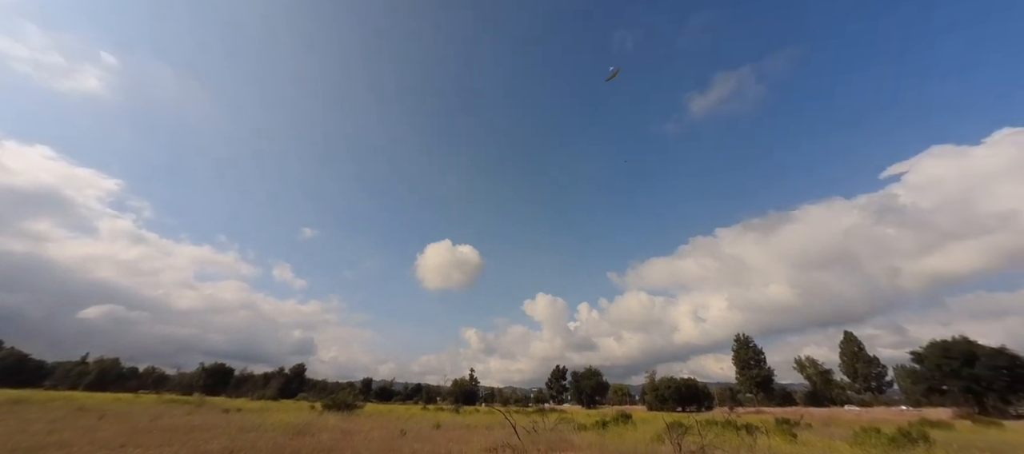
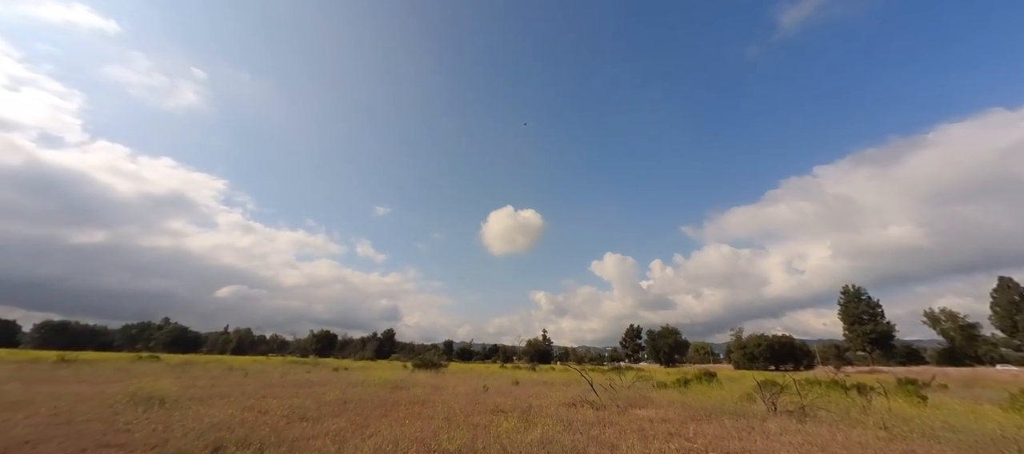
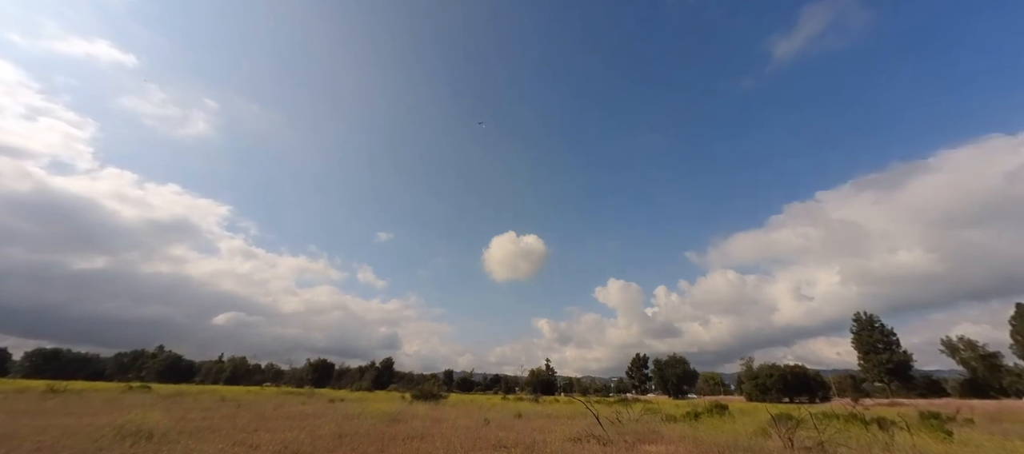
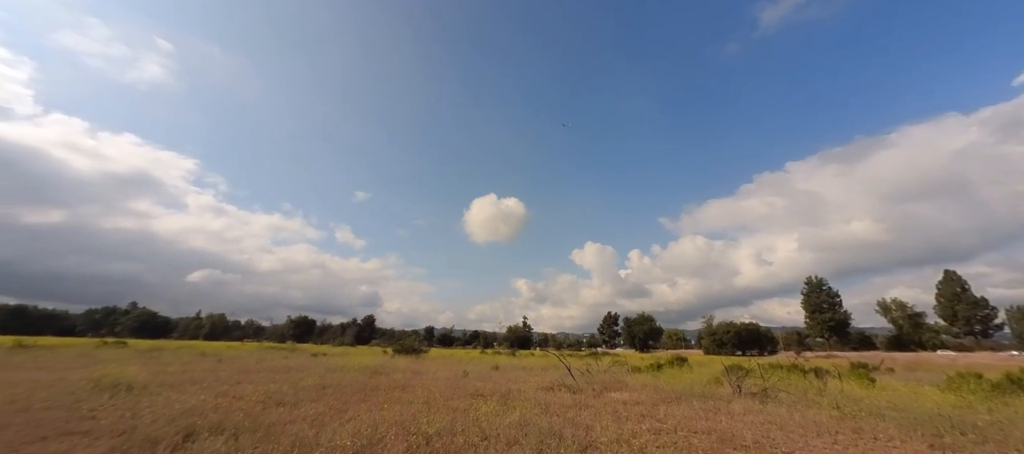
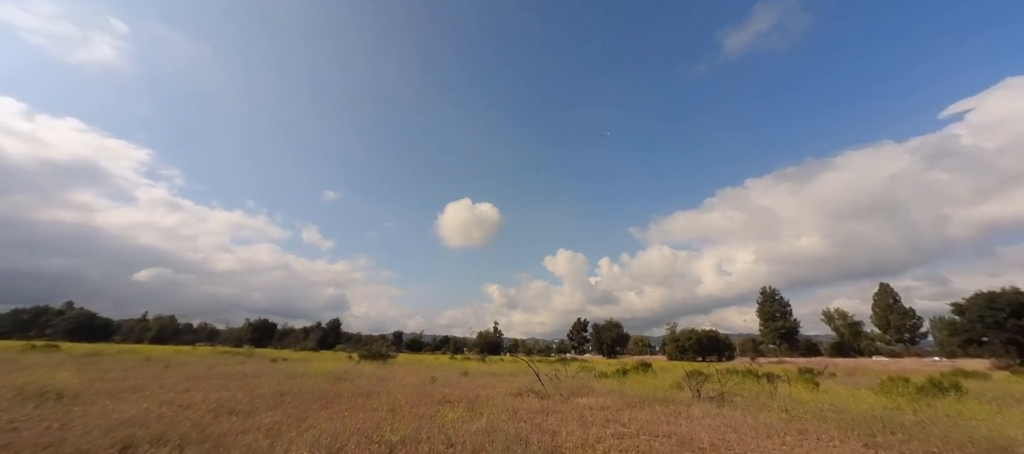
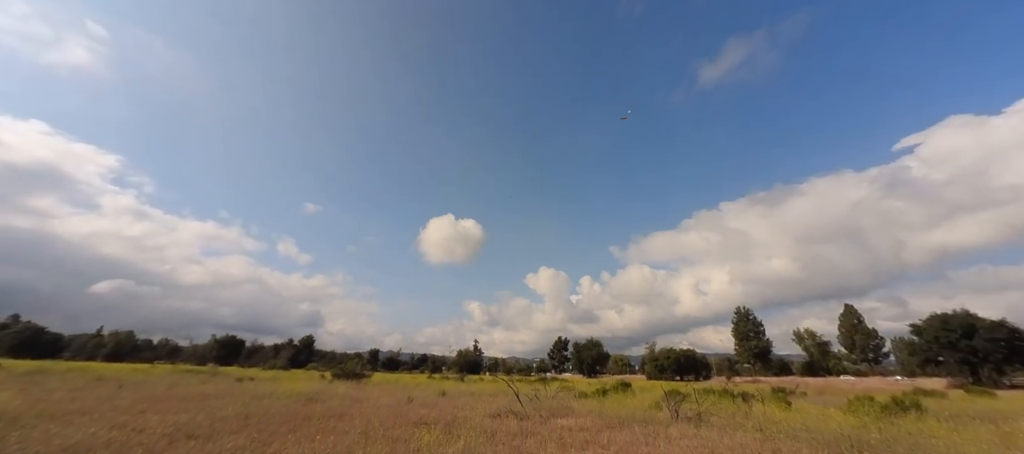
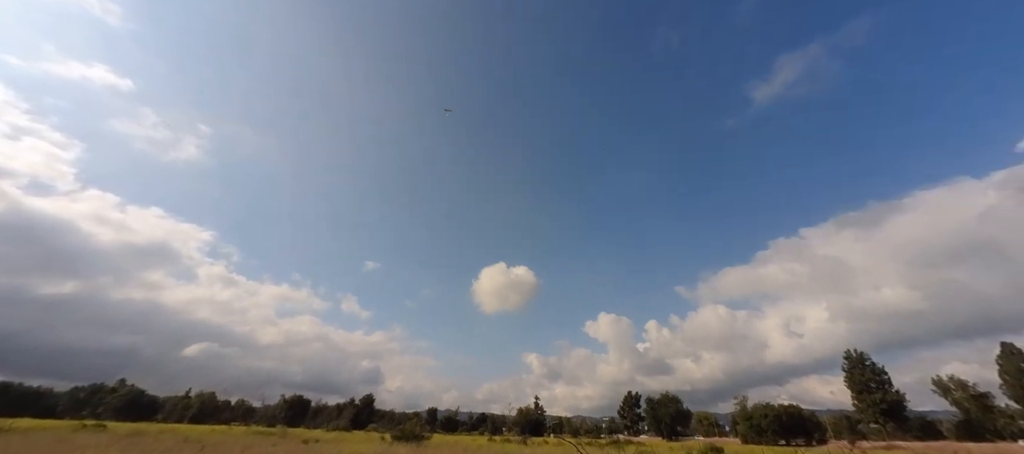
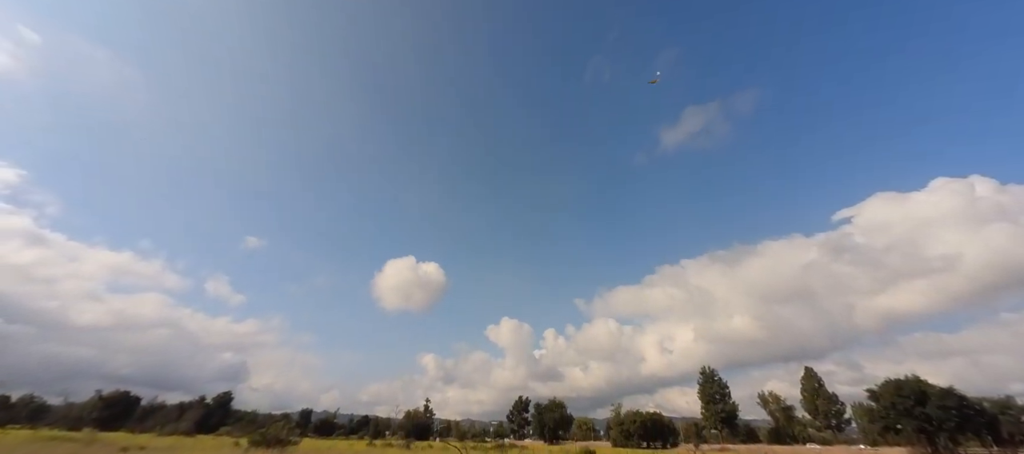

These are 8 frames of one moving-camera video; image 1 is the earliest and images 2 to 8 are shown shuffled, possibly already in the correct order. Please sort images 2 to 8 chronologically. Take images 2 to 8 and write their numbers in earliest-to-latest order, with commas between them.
6, 5, 4, 2, 3, 7, 8
